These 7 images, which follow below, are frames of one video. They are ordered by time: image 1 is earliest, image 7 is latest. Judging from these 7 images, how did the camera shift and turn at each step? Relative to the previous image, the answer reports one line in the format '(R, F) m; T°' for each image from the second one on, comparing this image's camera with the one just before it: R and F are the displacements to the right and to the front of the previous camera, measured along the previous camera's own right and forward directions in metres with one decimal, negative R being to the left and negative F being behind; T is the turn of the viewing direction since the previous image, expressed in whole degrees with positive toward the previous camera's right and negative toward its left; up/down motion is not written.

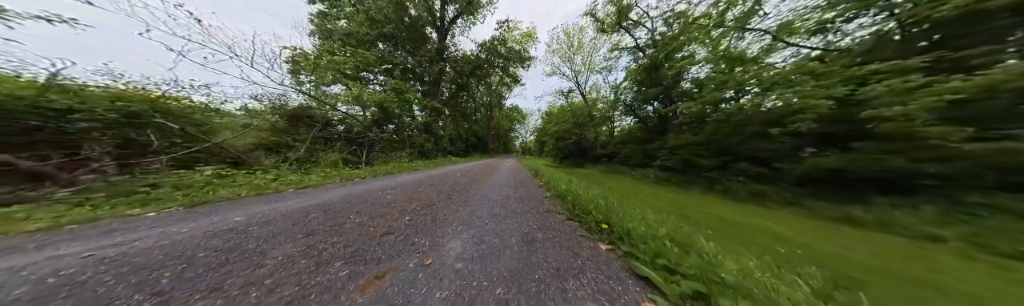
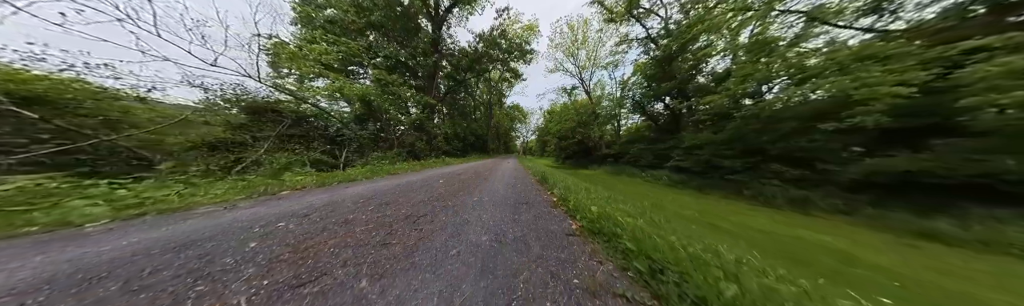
(0.0, +0.7) m; -1°
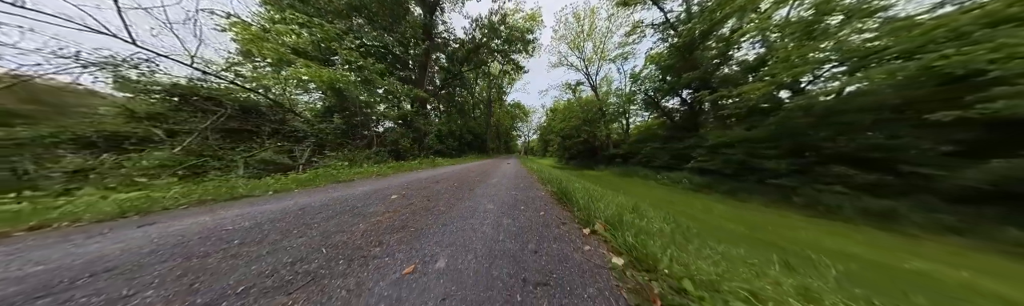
(0.0, +0.9) m; -1°
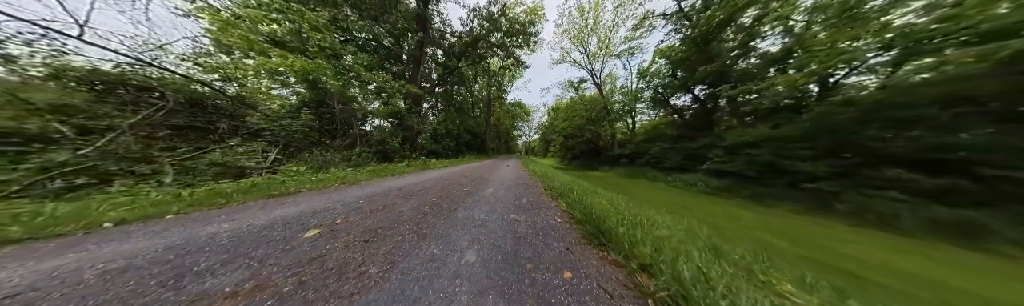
(0.0, +0.6) m; 0°
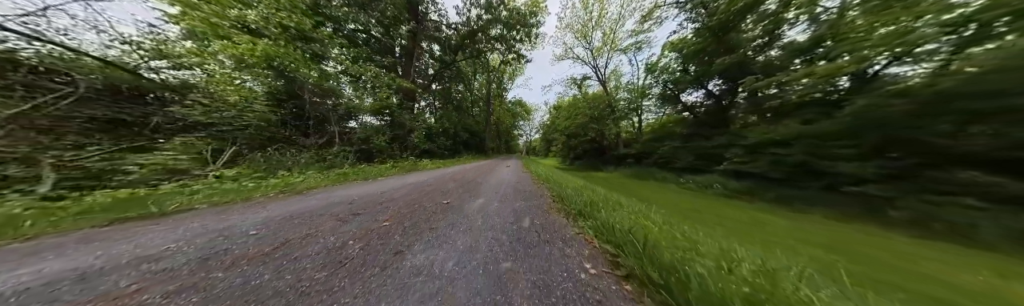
(0.0, +0.6) m; 0°
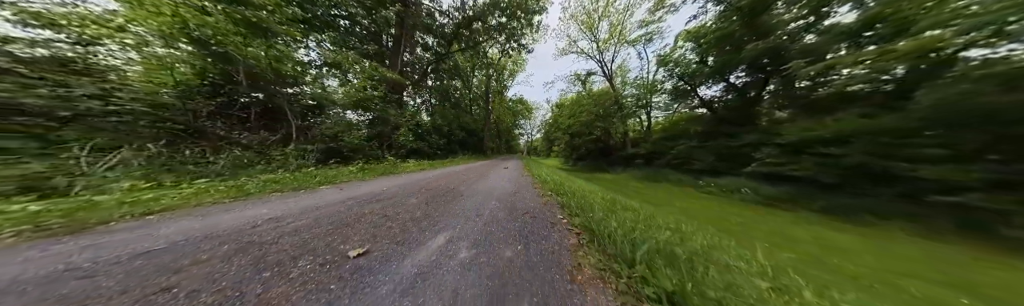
(+0.1, +0.8) m; -1°
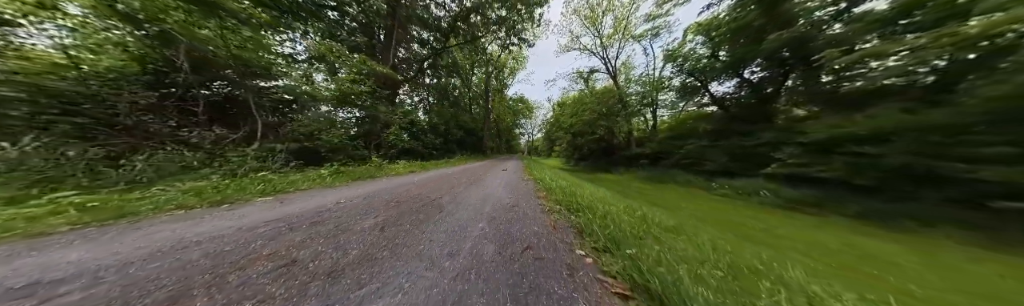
(0.0, +0.5) m; 0°
